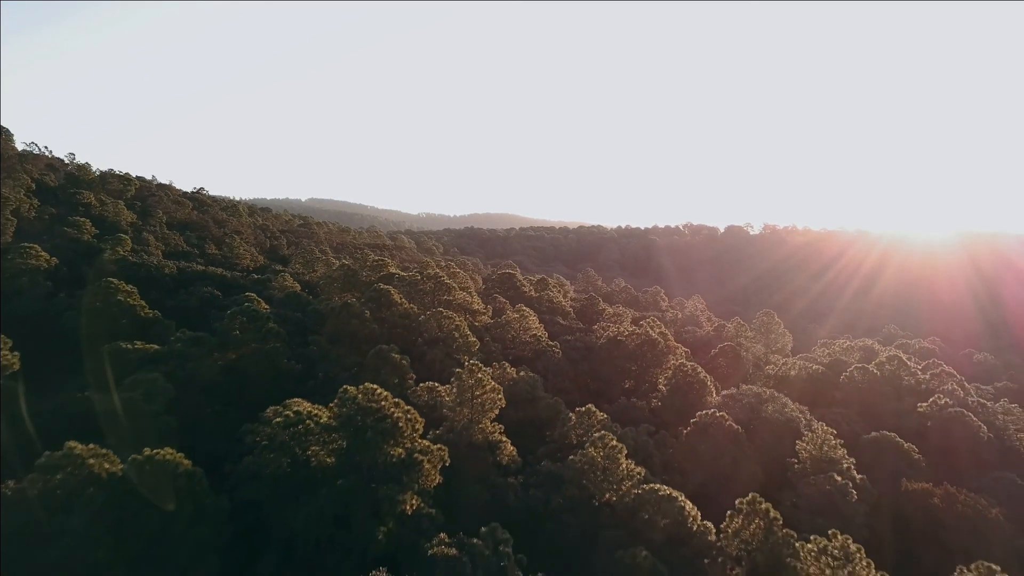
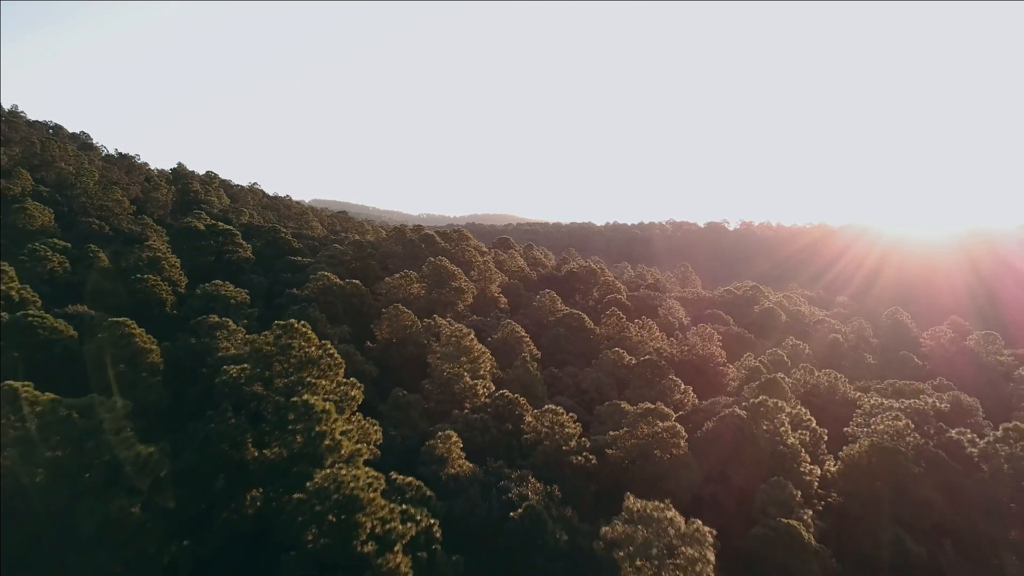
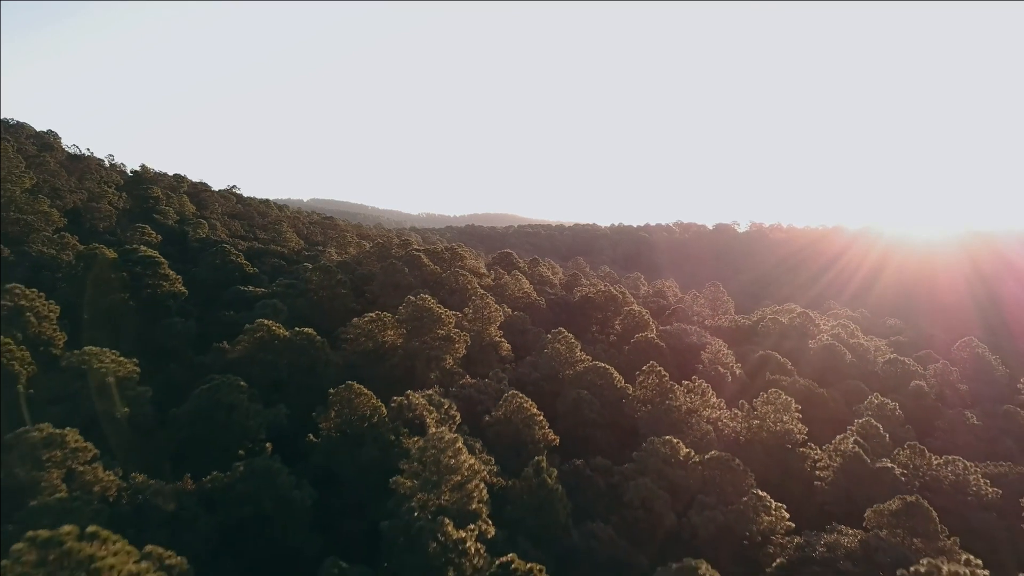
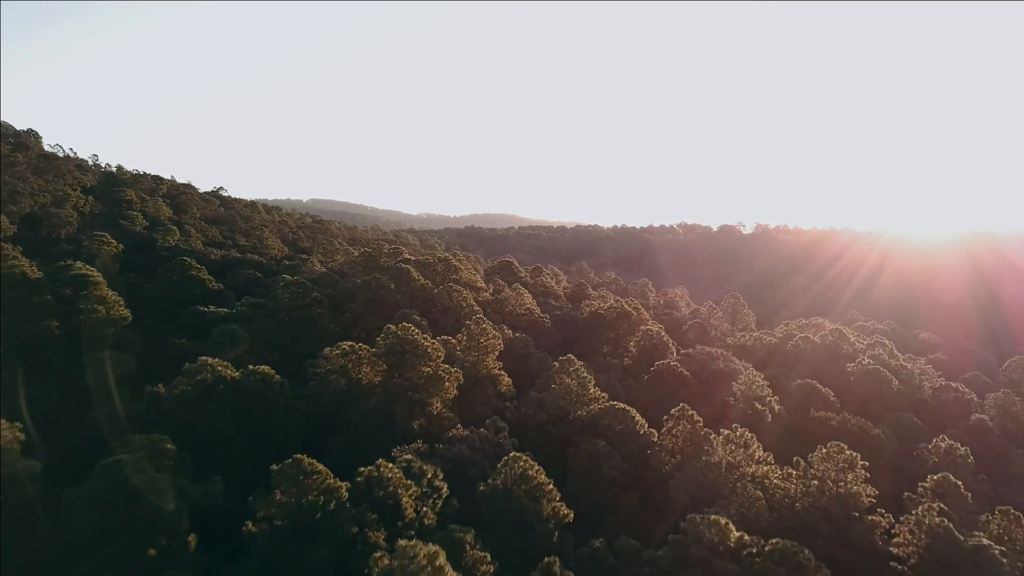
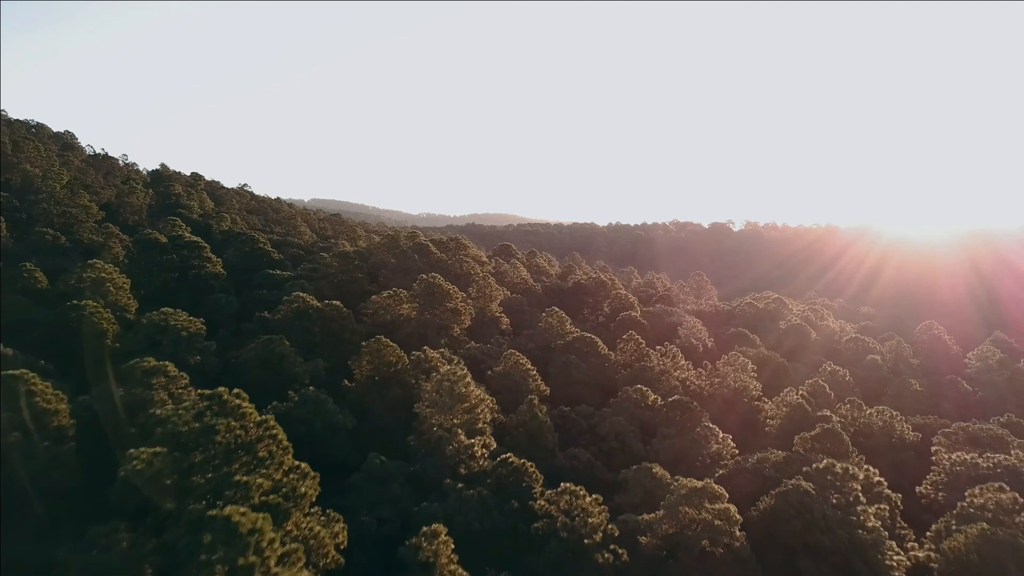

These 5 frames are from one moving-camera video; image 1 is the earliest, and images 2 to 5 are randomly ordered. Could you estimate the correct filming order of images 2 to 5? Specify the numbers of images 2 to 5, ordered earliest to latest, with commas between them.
4, 3, 5, 2
